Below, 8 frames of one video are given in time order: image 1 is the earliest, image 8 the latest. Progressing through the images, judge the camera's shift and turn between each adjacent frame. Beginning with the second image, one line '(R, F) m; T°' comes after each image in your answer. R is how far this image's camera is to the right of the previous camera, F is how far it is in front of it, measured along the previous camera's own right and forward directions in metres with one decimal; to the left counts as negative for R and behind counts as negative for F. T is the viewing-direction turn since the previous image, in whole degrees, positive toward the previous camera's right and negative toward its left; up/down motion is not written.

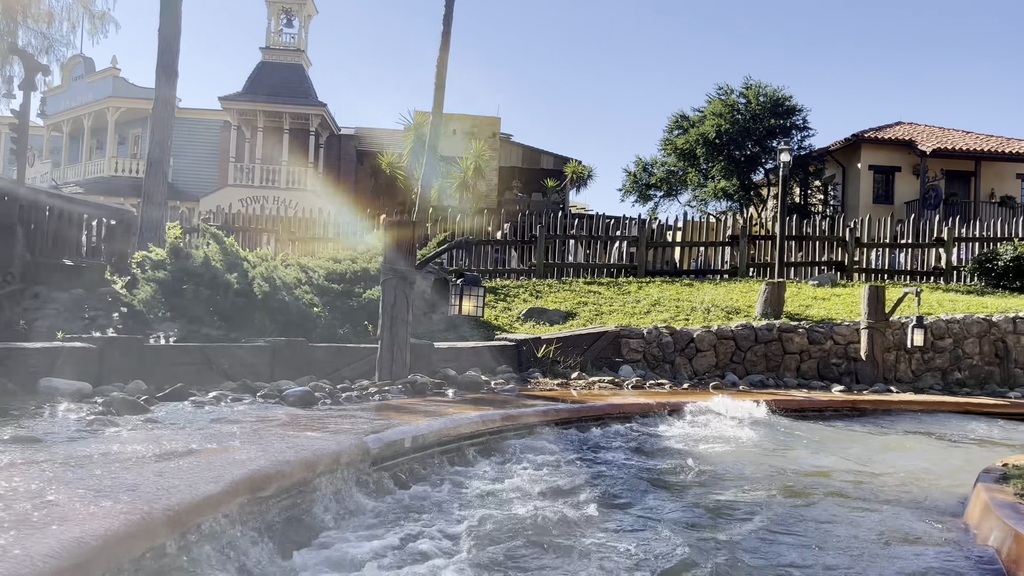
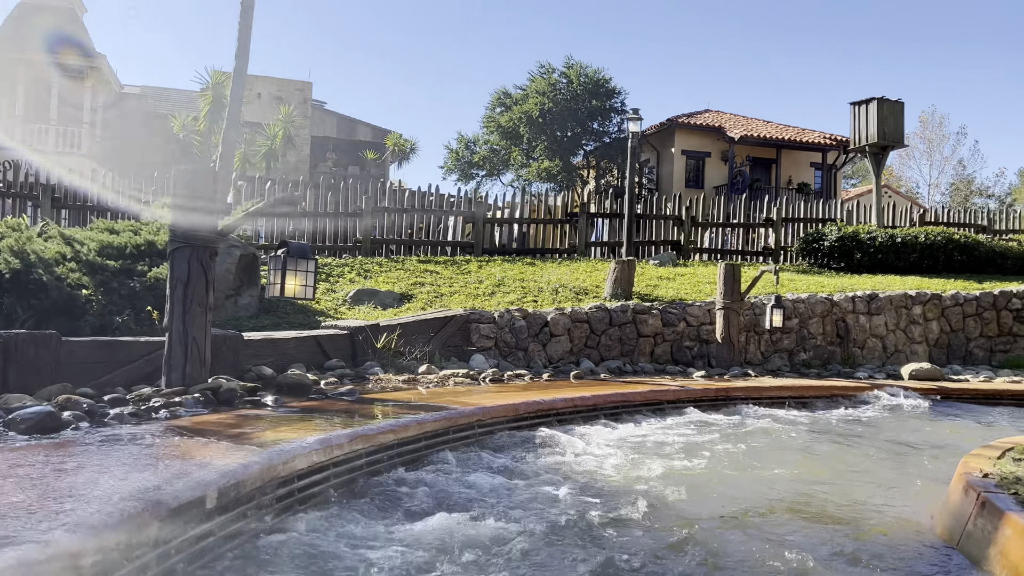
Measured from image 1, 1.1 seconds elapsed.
(-0.2, +1.4) m; +13°
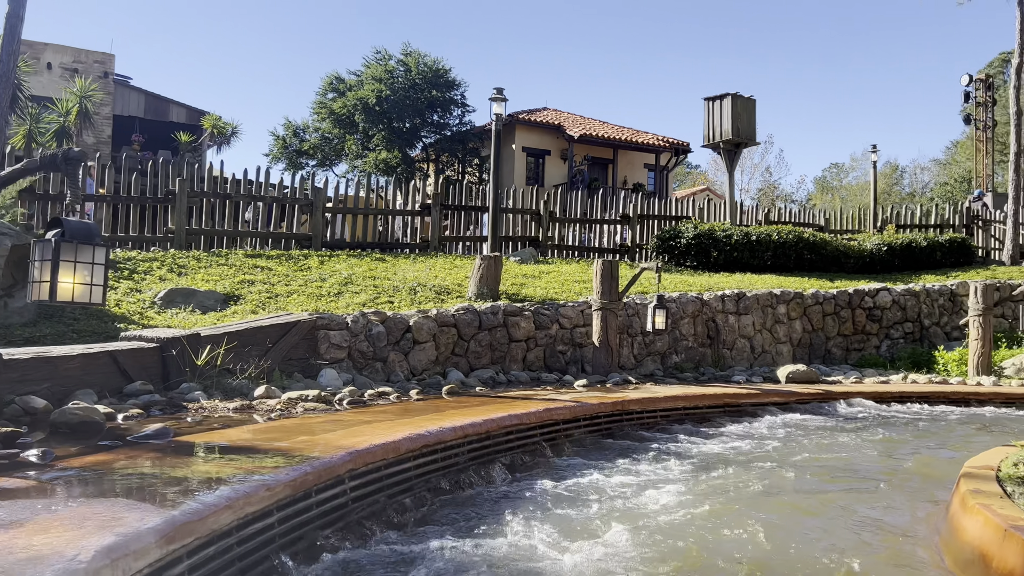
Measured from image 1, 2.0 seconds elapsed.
(-0.3, +1.3) m; +12°
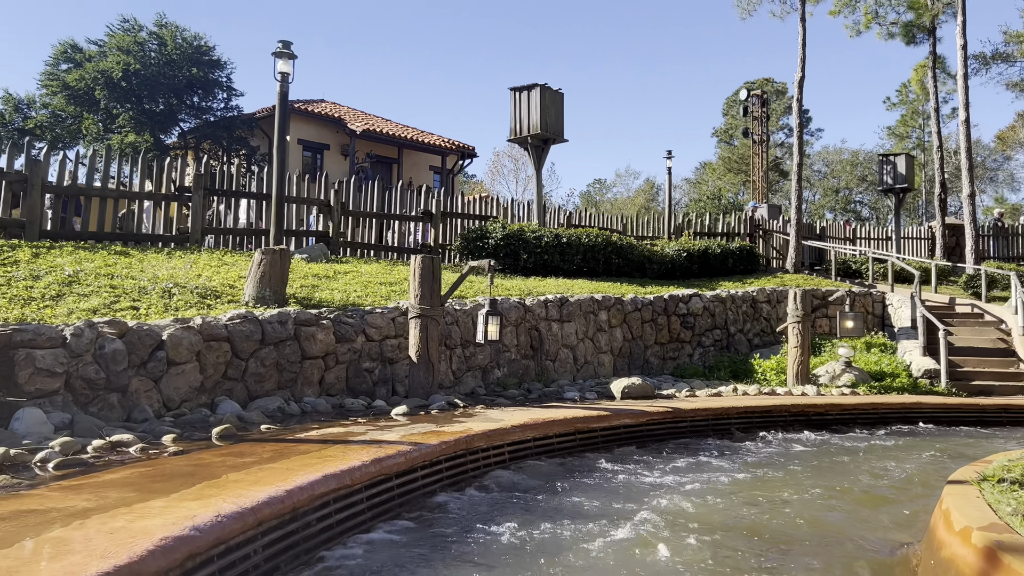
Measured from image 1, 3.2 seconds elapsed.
(-0.2, +1.7) m; +16°
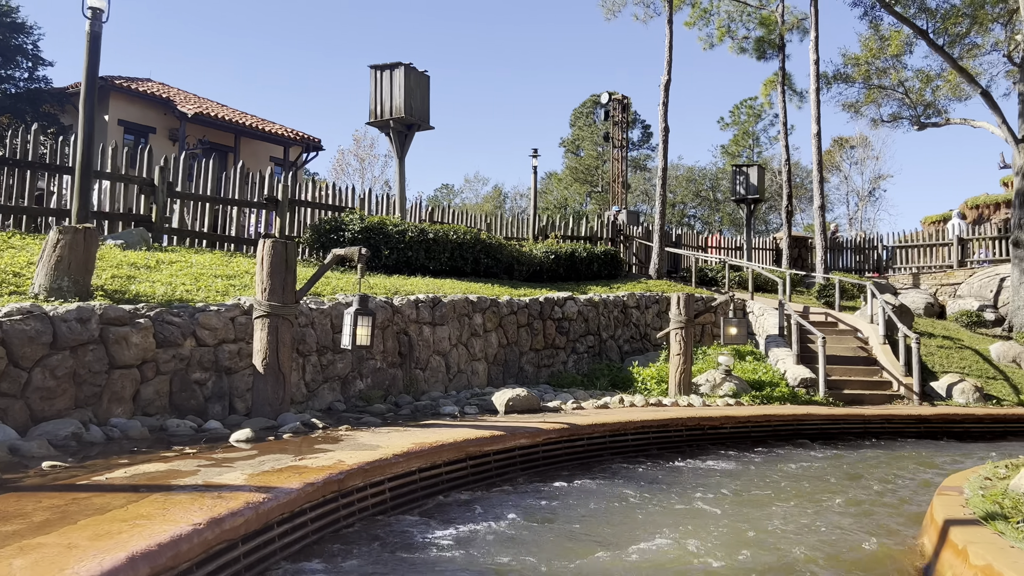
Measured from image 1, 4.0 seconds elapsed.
(-0.2, +1.1) m; +11°
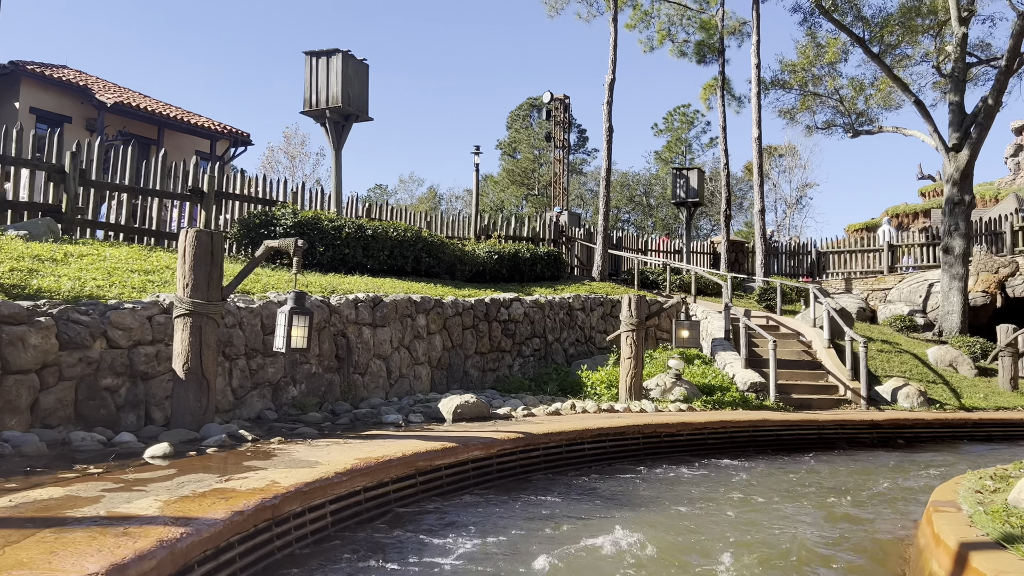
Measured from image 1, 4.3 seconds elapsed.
(-0.1, +0.5) m; +5°
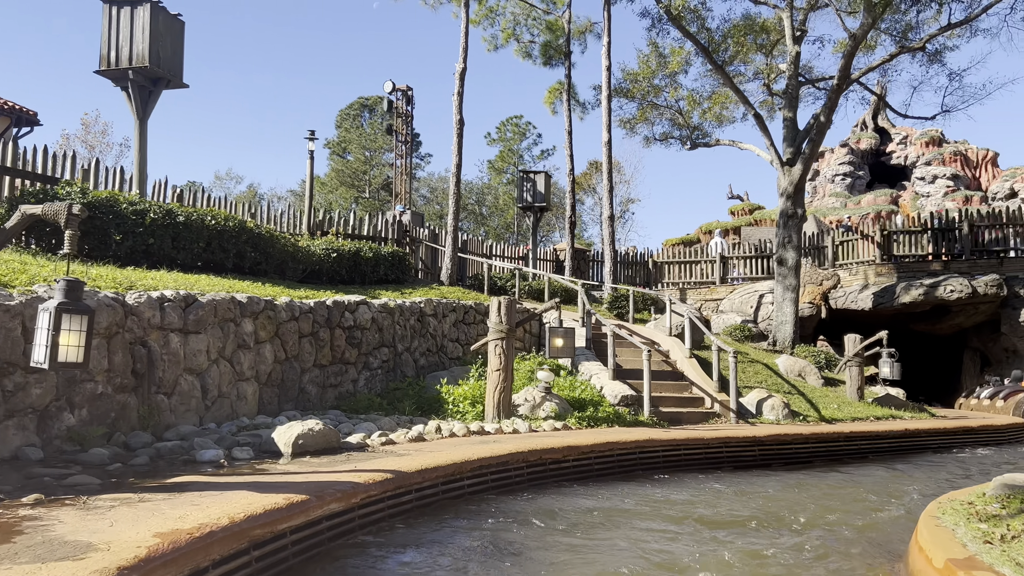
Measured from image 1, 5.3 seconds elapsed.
(-0.2, +1.2) m; +12°
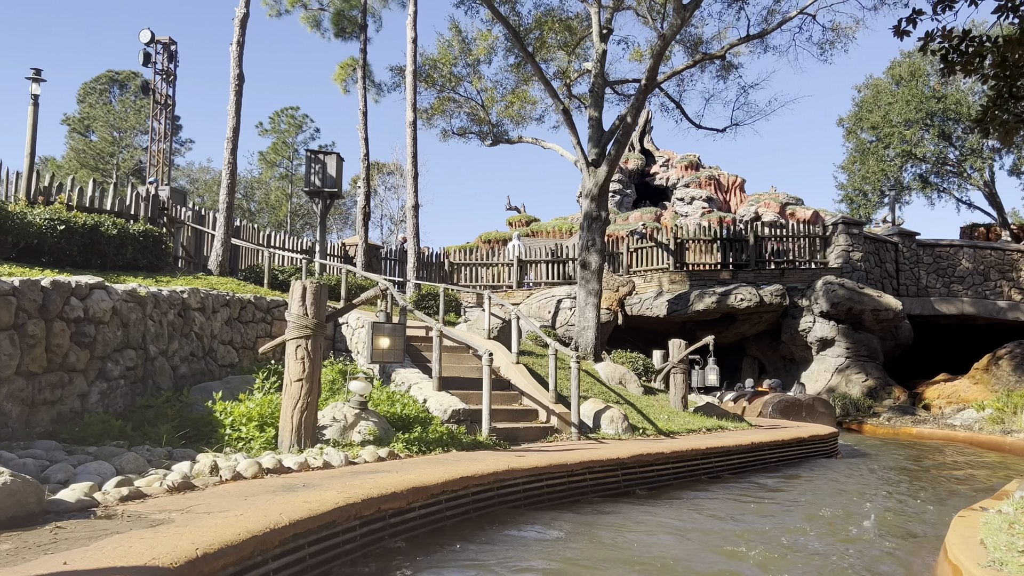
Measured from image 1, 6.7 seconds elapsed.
(-0.3, +1.8) m; +16°
